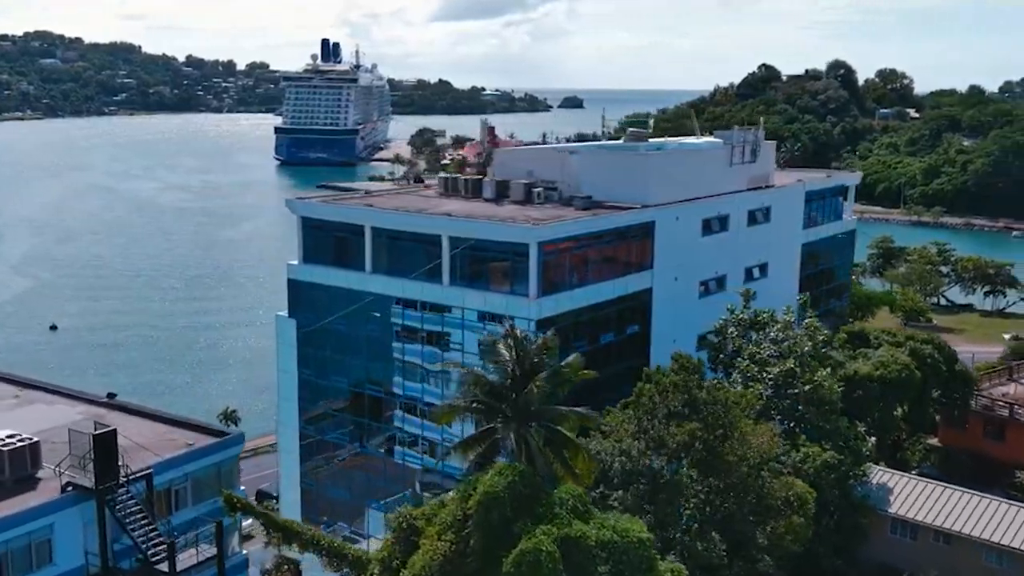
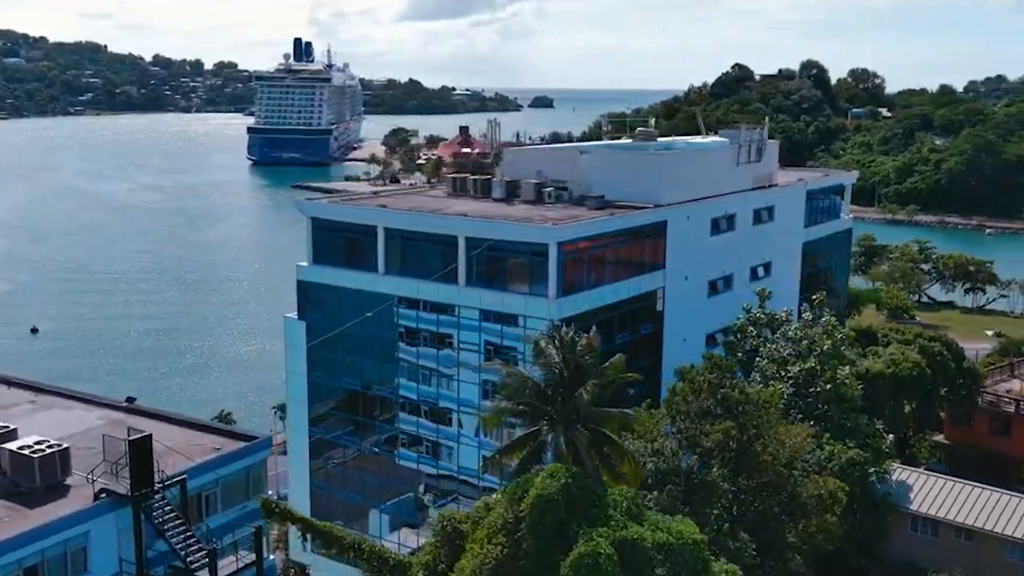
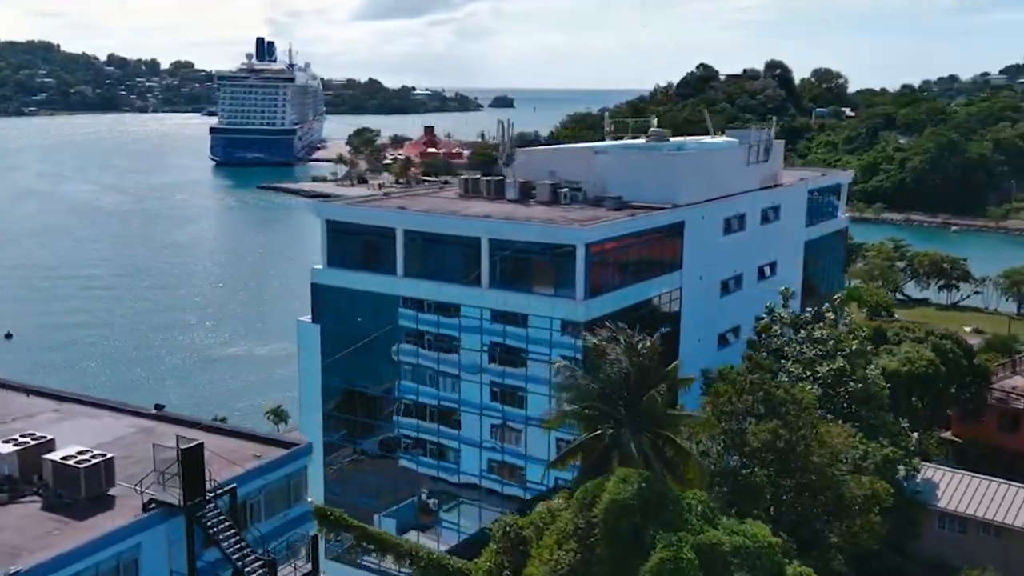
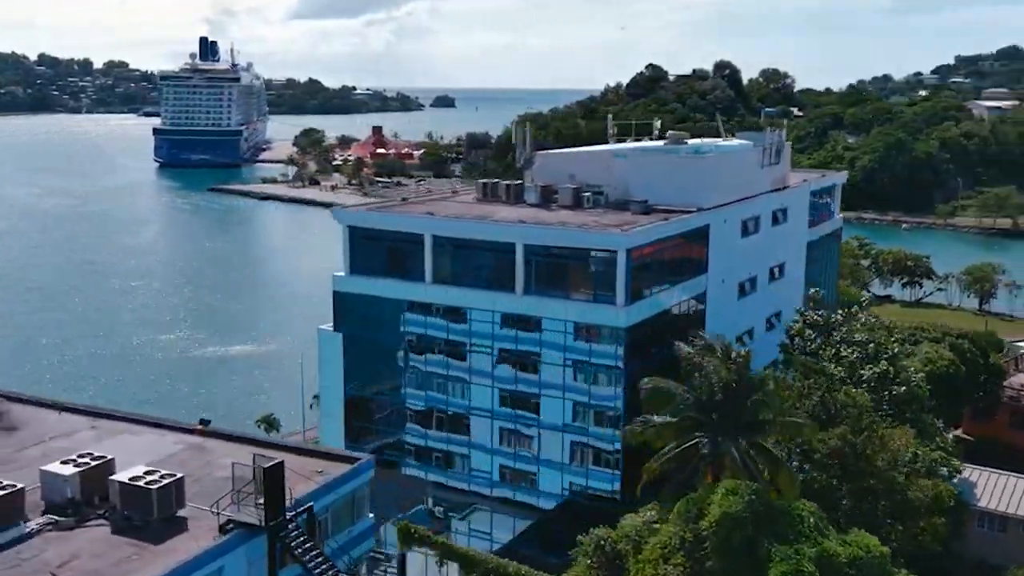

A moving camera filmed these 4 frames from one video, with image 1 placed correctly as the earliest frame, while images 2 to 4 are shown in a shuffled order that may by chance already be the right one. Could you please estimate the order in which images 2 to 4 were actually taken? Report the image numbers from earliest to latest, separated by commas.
2, 3, 4
